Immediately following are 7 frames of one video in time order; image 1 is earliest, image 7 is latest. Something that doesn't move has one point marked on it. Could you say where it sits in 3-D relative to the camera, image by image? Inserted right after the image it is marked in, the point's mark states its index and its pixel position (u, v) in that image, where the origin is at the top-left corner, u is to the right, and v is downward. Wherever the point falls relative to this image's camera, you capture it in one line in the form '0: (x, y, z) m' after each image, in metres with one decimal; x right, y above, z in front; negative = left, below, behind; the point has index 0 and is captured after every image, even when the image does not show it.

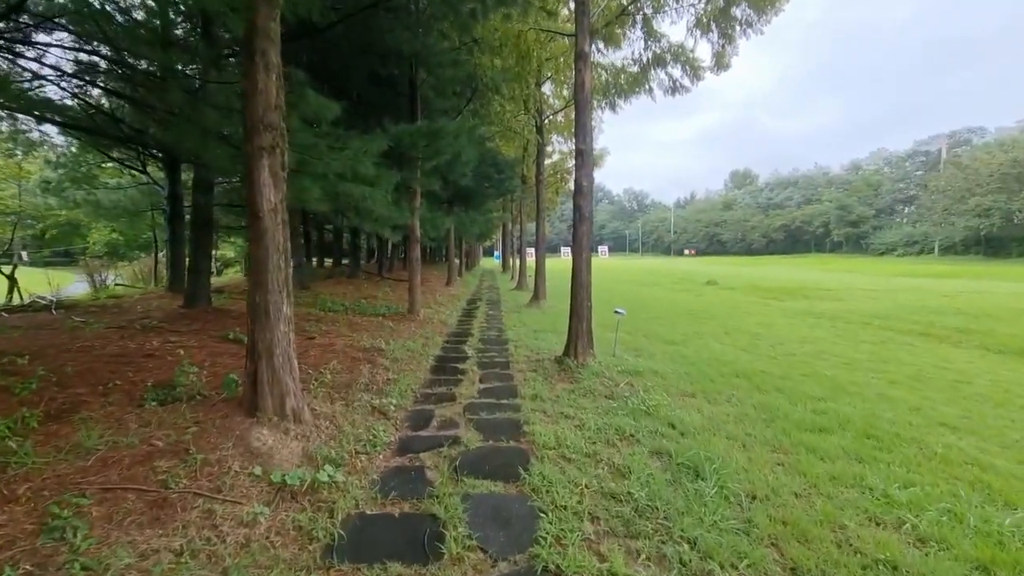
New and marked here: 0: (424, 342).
0: (-1.2, -0.7, +6.6) m
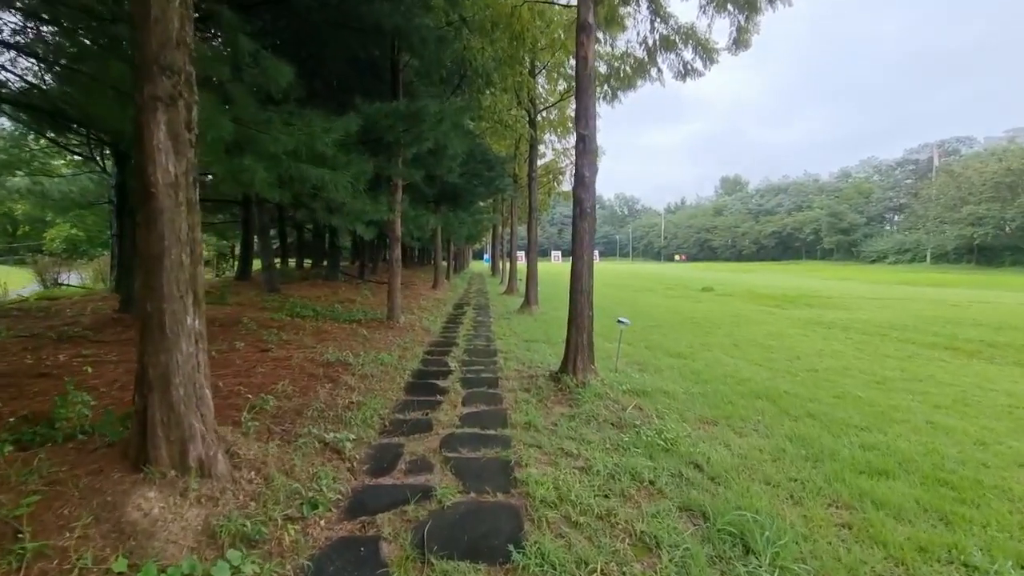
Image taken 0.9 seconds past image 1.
0: (-1.3, -0.8, +5.8) m
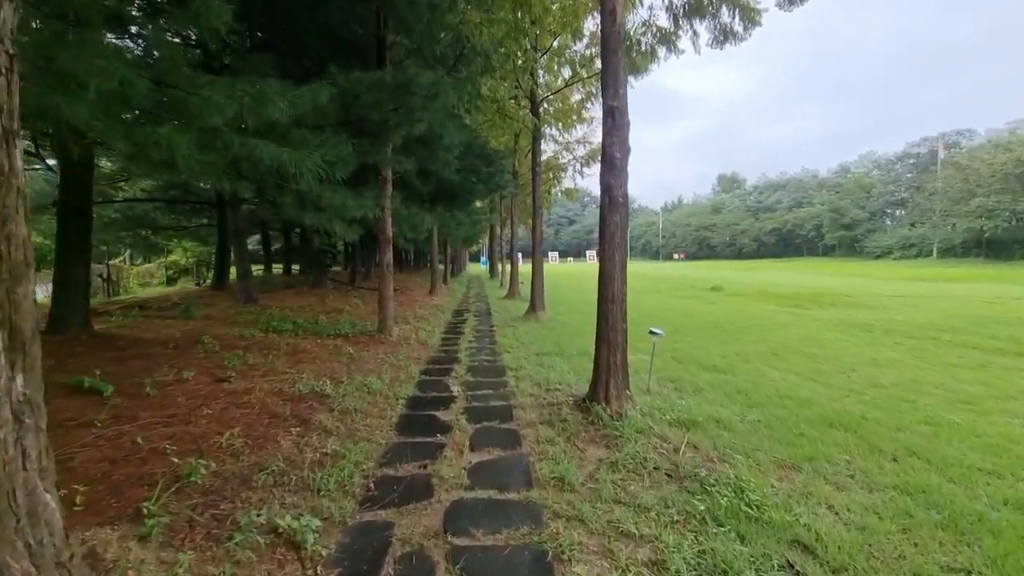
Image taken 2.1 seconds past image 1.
0: (-1.2, -0.9, +4.9) m
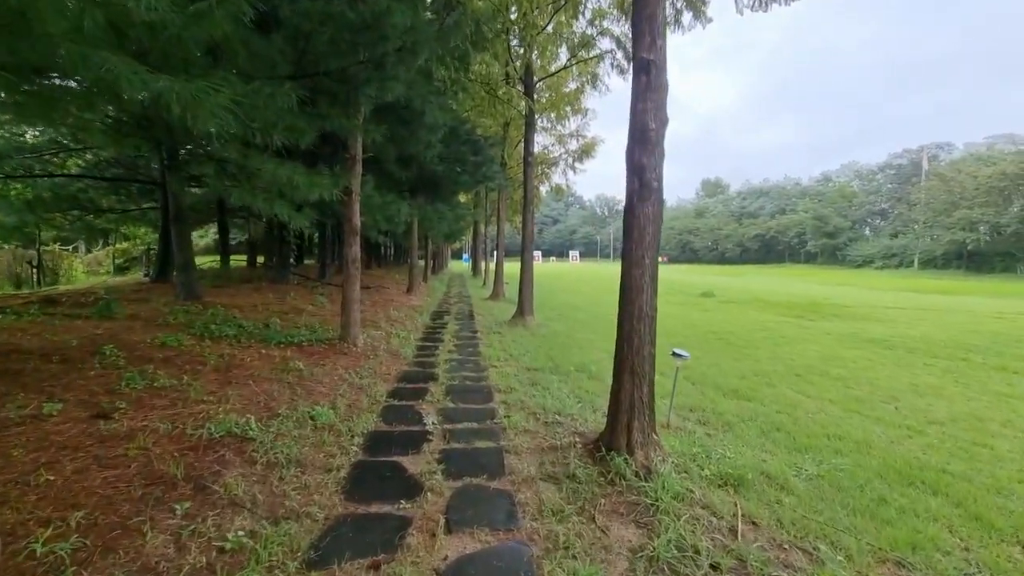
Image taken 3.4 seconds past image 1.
0: (-1.3, -0.9, +3.9) m
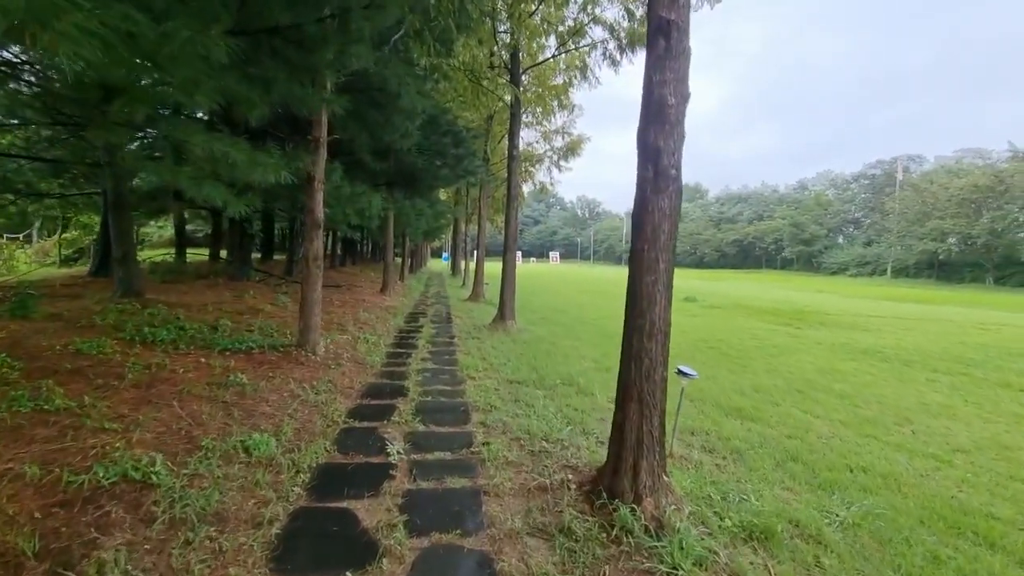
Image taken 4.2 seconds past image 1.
0: (-1.4, -0.9, +3.3) m
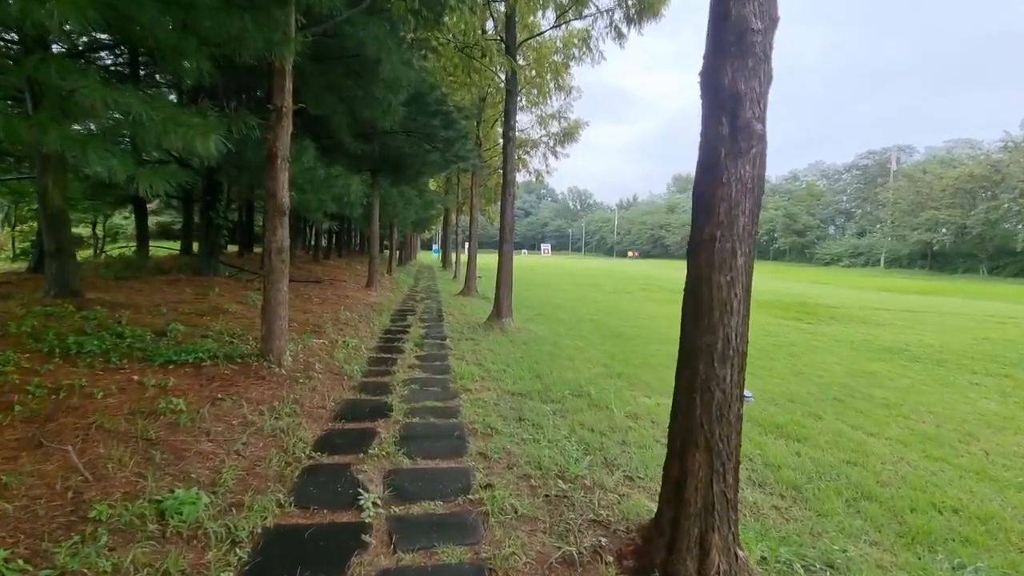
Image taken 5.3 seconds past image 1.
0: (-1.3, -0.9, +2.6) m
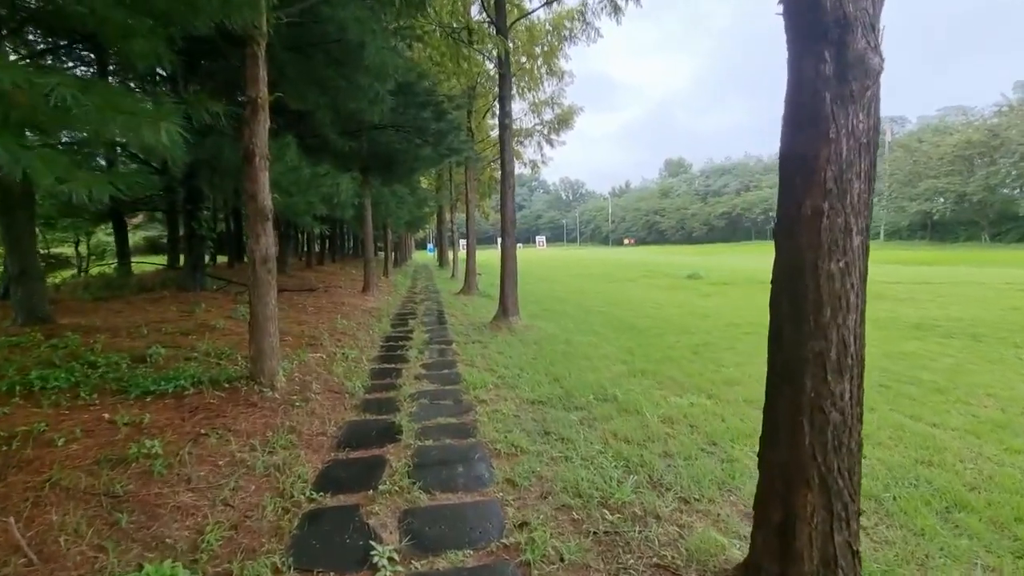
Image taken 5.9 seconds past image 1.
0: (-1.2, -1.0, +2.1) m
